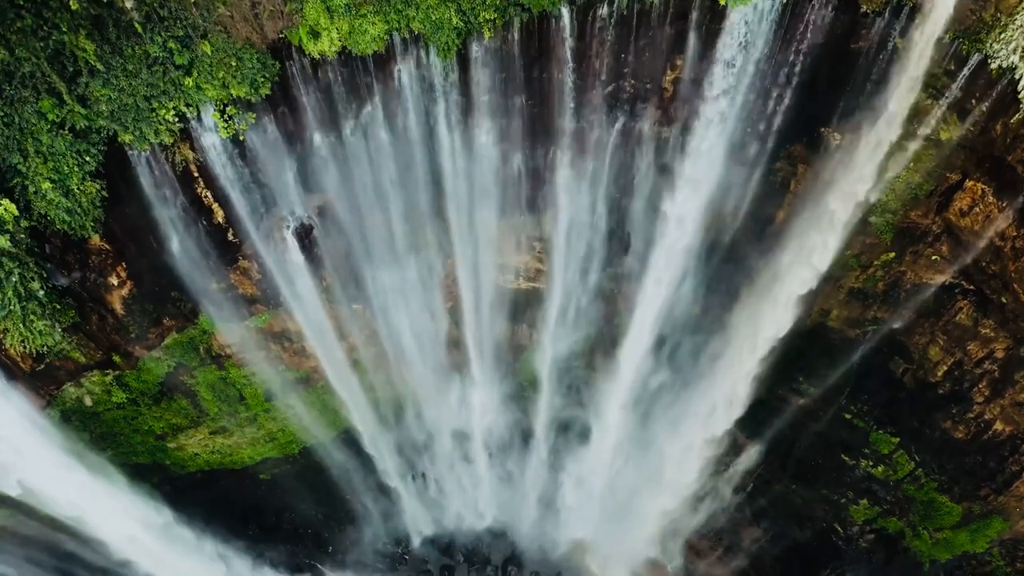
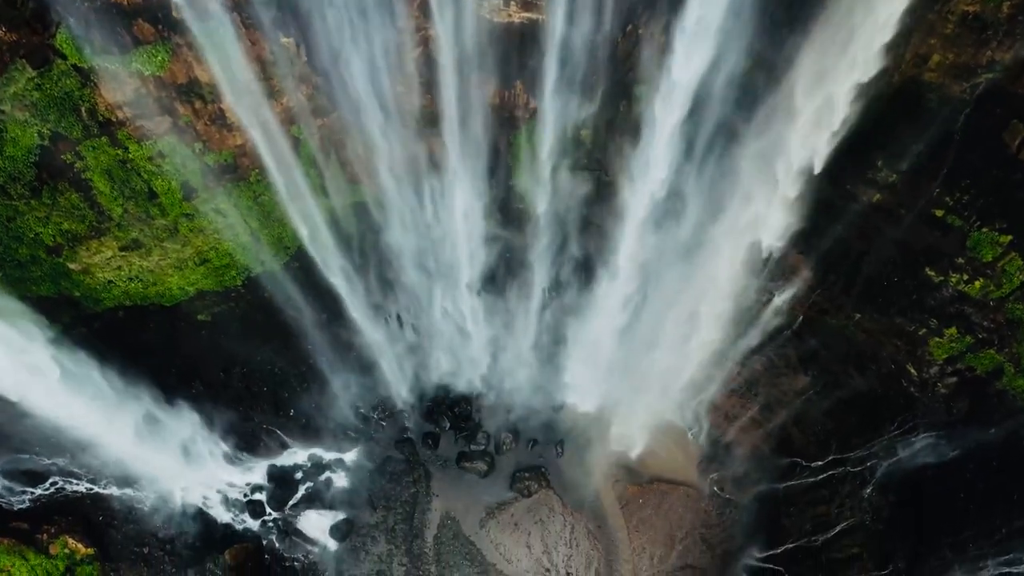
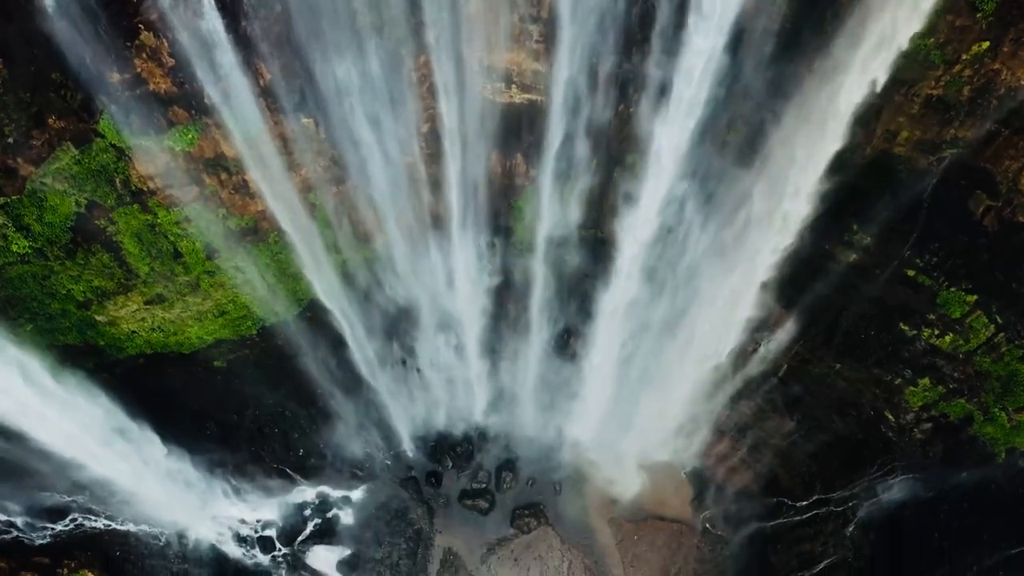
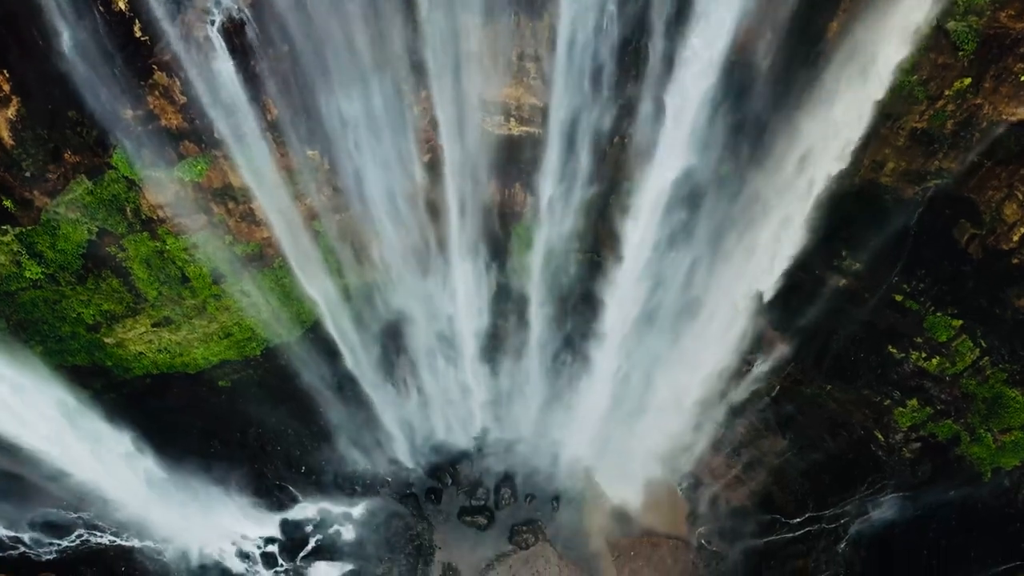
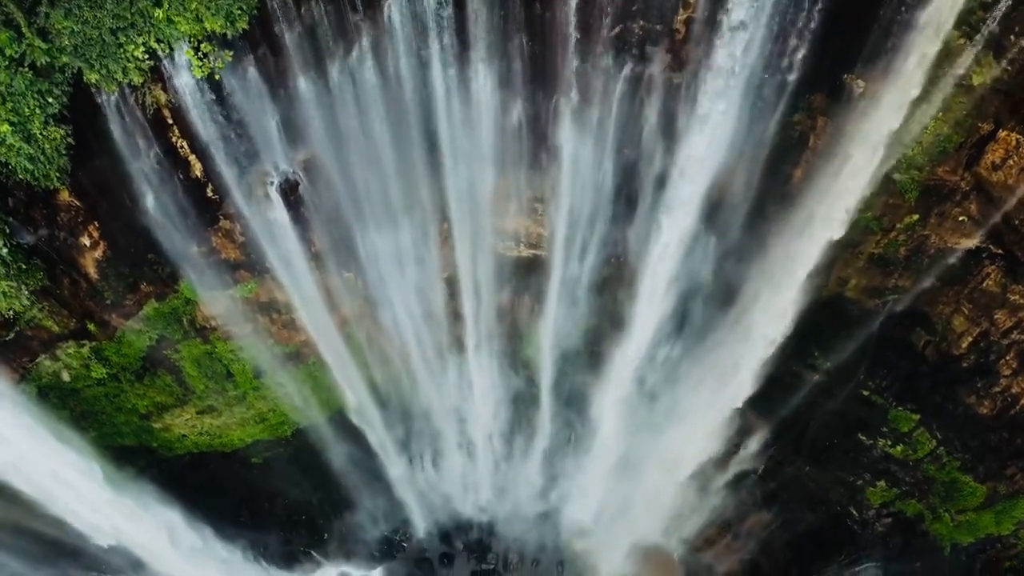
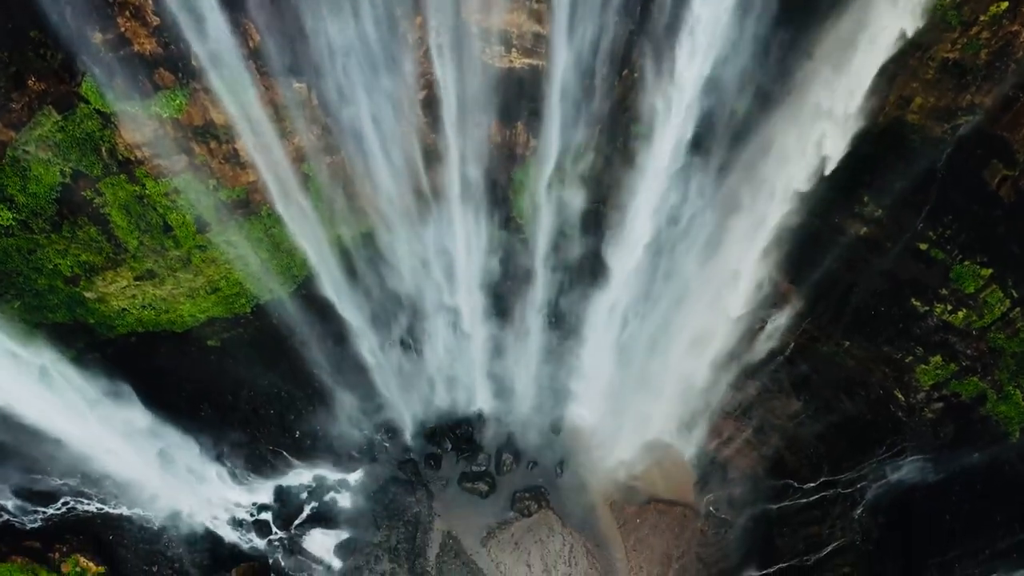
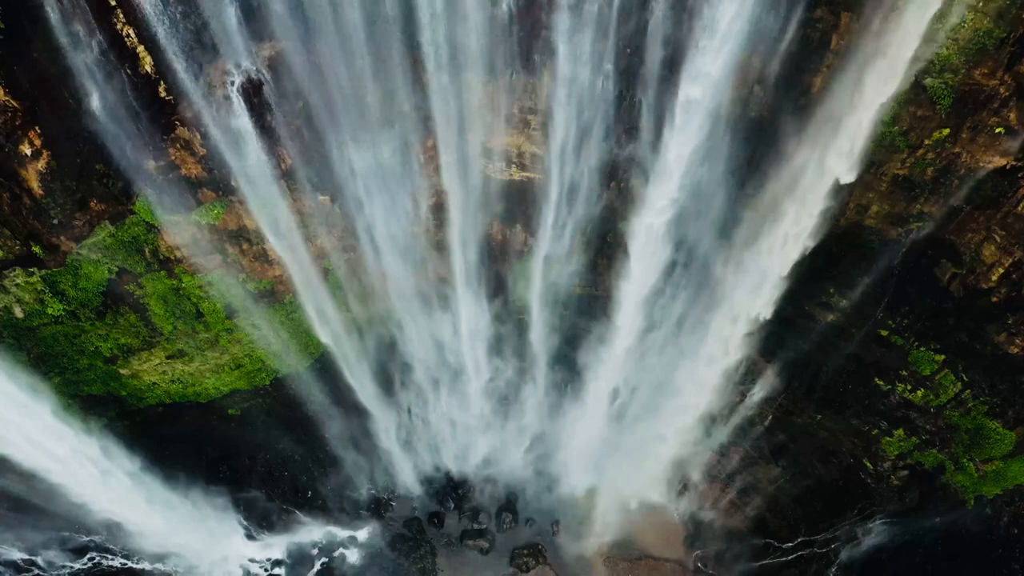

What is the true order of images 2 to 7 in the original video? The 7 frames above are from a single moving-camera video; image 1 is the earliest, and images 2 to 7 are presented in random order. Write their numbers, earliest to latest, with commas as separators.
5, 7, 4, 3, 6, 2
